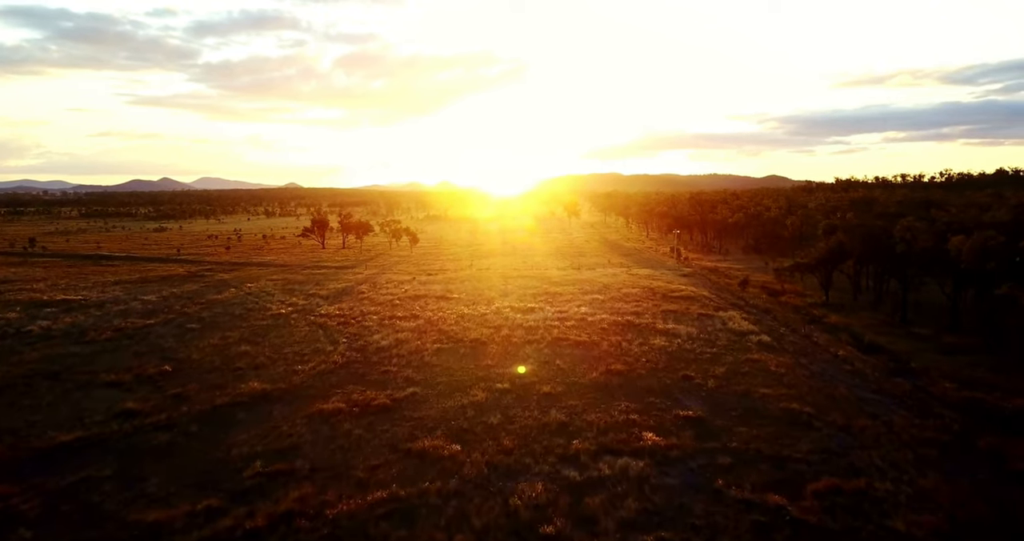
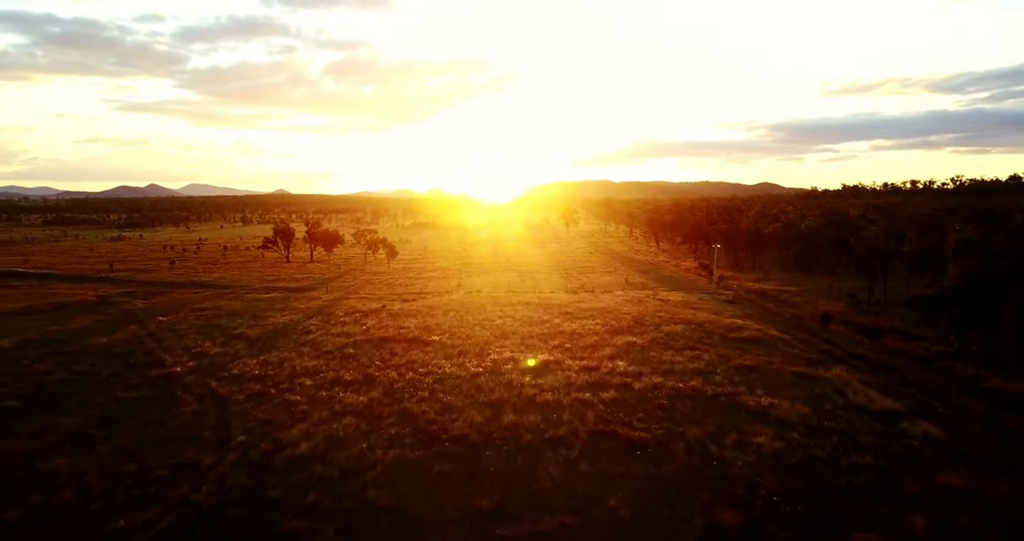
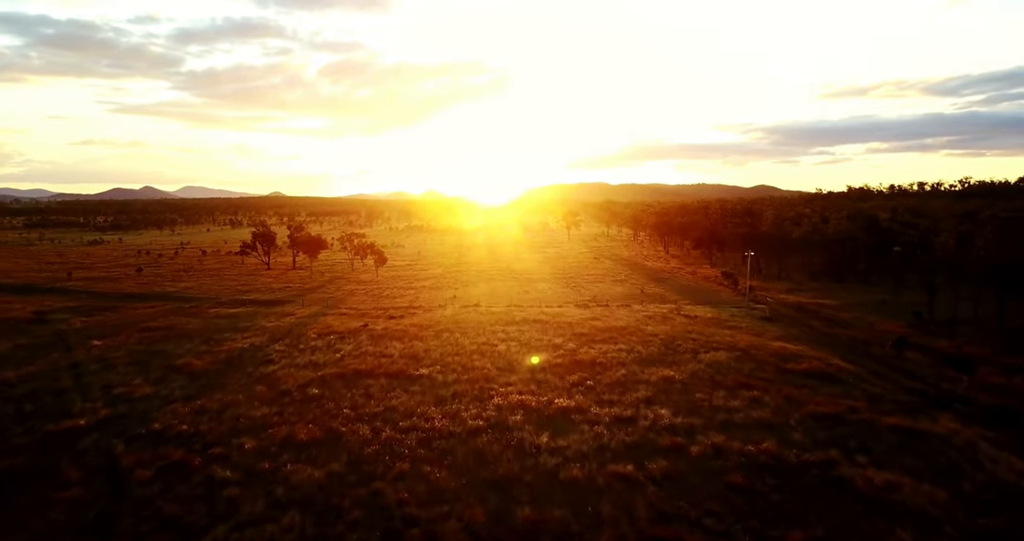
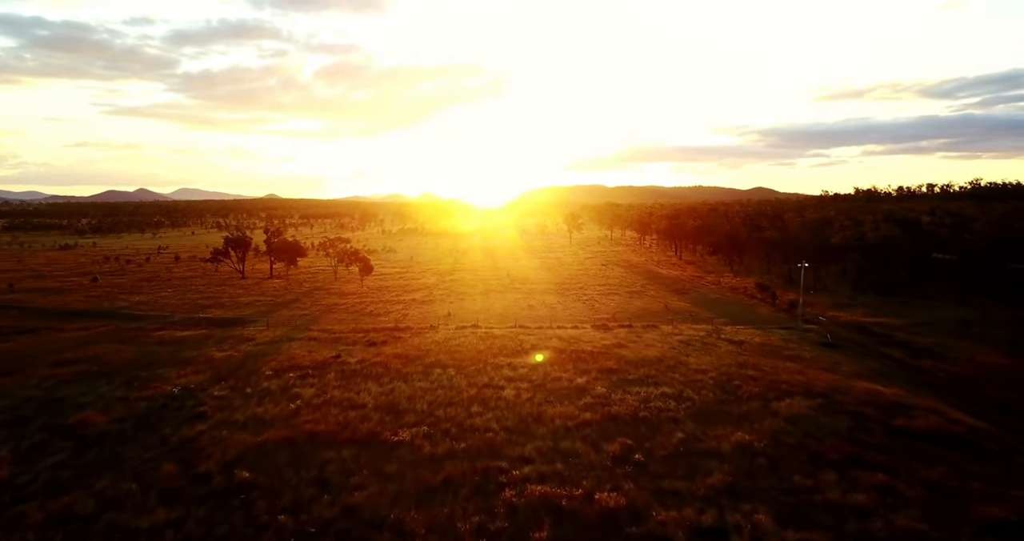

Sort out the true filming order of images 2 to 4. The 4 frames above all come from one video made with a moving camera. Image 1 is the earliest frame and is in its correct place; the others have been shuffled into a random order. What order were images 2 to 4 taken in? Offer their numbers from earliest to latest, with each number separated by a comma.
2, 3, 4
